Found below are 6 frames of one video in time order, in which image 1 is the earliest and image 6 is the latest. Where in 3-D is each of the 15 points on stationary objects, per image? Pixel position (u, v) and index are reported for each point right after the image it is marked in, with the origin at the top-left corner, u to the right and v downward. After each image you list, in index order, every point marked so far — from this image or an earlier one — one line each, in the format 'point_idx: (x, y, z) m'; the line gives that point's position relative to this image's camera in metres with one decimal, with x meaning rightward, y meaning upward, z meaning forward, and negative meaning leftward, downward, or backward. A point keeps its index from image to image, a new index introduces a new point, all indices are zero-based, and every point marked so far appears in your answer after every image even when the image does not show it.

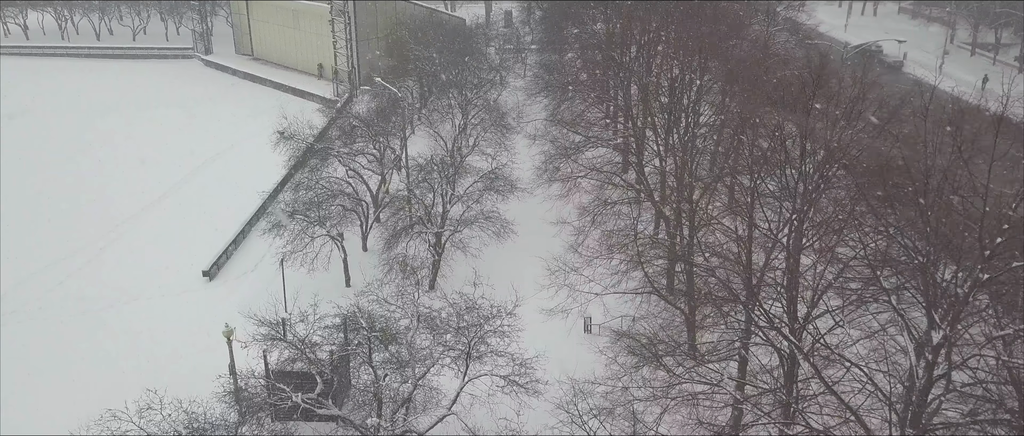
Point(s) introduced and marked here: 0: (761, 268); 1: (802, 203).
0: (+5.7, -1.1, +17.4) m
1: (+5.7, +0.2, +15.0) m
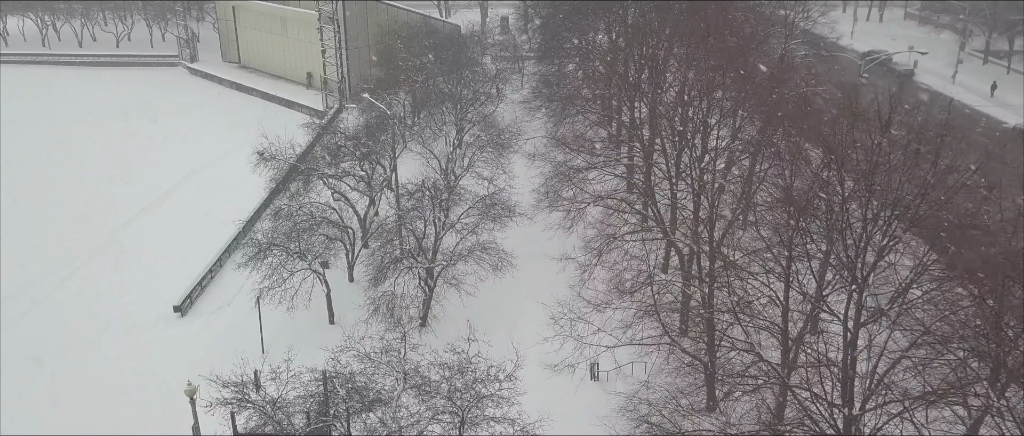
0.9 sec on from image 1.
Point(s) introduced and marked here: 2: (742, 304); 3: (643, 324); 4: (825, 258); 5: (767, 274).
0: (+5.7, -2.2, +14.9) m
1: (+5.7, -0.9, +12.6) m
2: (+5.3, -1.9, +17.3) m
3: (+3.4, -2.7, +19.9) m
4: (+6.0, -0.7, +14.6) m
5: (+5.7, -1.2, +17.0) m
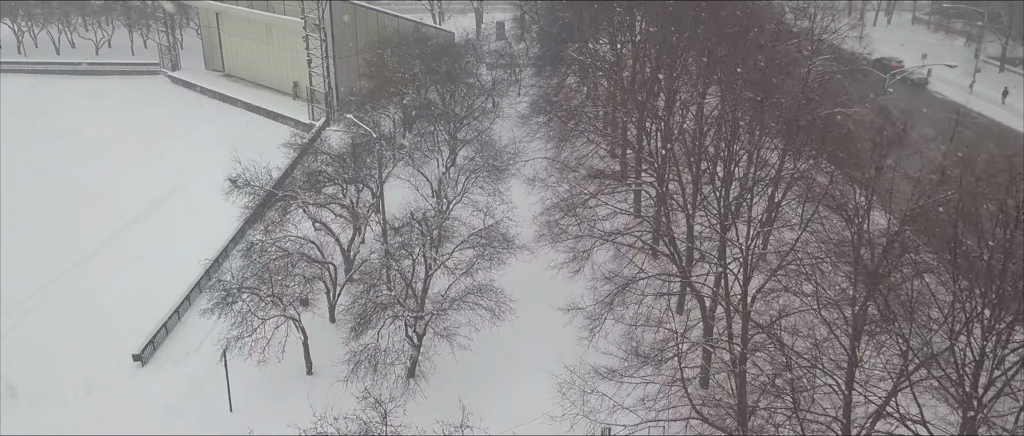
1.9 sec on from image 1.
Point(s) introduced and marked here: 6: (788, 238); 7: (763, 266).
0: (+5.7, -3.4, +11.9) m
1: (+5.8, -2.1, +9.6) m
2: (+5.3, -3.2, +14.3) m
3: (+3.5, -4.0, +17.0) m
4: (+6.1, -2.0, +11.7) m
5: (+5.7, -2.5, +14.1) m
6: (+6.6, -0.4, +18.4) m
7: (+6.2, -1.1, +18.8) m
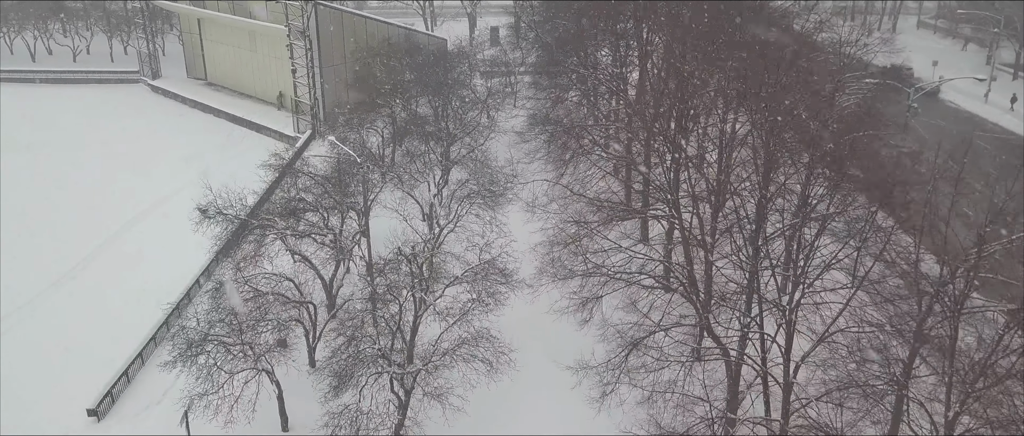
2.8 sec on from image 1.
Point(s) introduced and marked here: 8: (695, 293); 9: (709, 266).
0: (+5.8, -4.6, +9.3) m
1: (+5.9, -3.3, +7.0) m
2: (+5.3, -4.3, +11.6) m
3: (+3.5, -5.1, +14.3) m
4: (+6.1, -3.1, +9.1) m
5: (+5.8, -3.6, +11.4) m
6: (+6.6, -1.6, +15.7) m
7: (+6.2, -2.3, +16.1) m
8: (+4.5, -2.0, +19.1) m
9: (+5.0, -1.3, +19.2) m
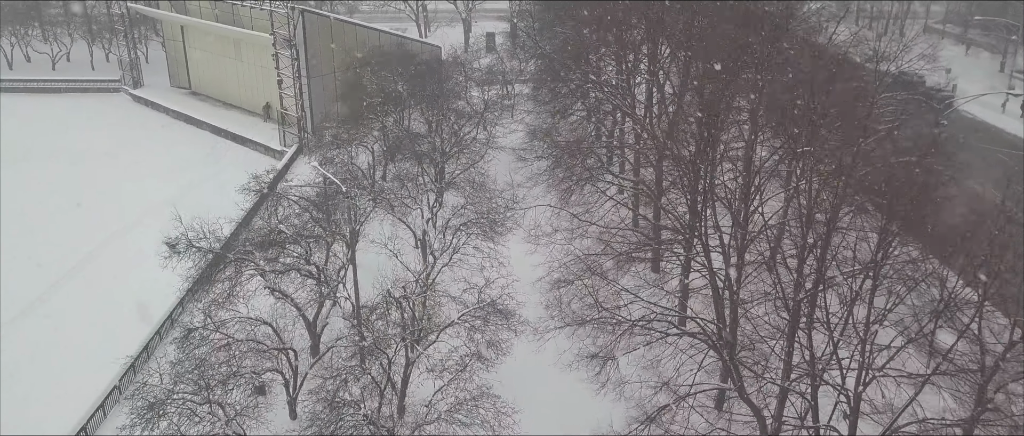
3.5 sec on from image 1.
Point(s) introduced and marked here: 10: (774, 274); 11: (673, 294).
0: (+6.0, -5.7, +6.7) m
1: (+6.1, -4.3, +4.4) m
2: (+5.5, -5.4, +9.1) m
3: (+3.7, -6.2, +11.7) m
4: (+6.3, -4.2, +6.5) m
5: (+6.0, -4.7, +8.9) m
6: (+6.8, -2.7, +13.2) m
7: (+6.3, -3.4, +13.6) m
8: (+4.7, -3.1, +16.6) m
9: (+5.1, -2.4, +16.7) m
10: (+6.1, -1.4, +18.0) m
11: (+3.9, -2.1, +19.6) m
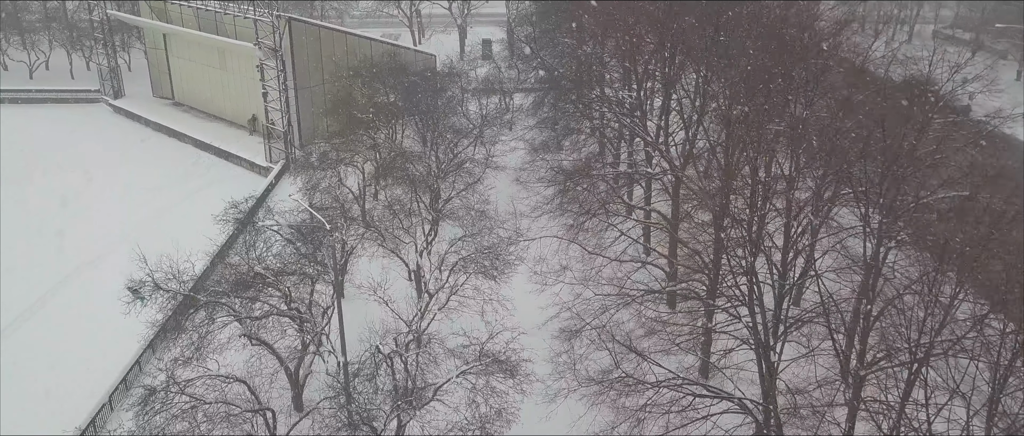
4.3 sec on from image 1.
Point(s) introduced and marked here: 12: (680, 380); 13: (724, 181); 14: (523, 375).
0: (+6.3, -6.8, +4.0) m
1: (+6.4, -5.5, +1.7) m
2: (+5.8, -6.6, +6.4) m
3: (+3.9, -7.4, +9.0) m
4: (+6.6, -5.4, +3.8) m
5: (+6.2, -5.9, +6.2) m
6: (+7.0, -3.8, +10.5) m
7: (+6.6, -4.6, +10.9) m
8: (+4.9, -4.3, +13.9) m
9: (+5.3, -3.6, +14.0) m
10: (+6.3, -2.5, +15.4) m
11: (+4.1, -3.3, +16.9) m
12: (+3.4, -3.5, +16.2) m
13: (+4.9, +0.6, +19.0) m
14: (+0.2, -4.2, +19.9) m
